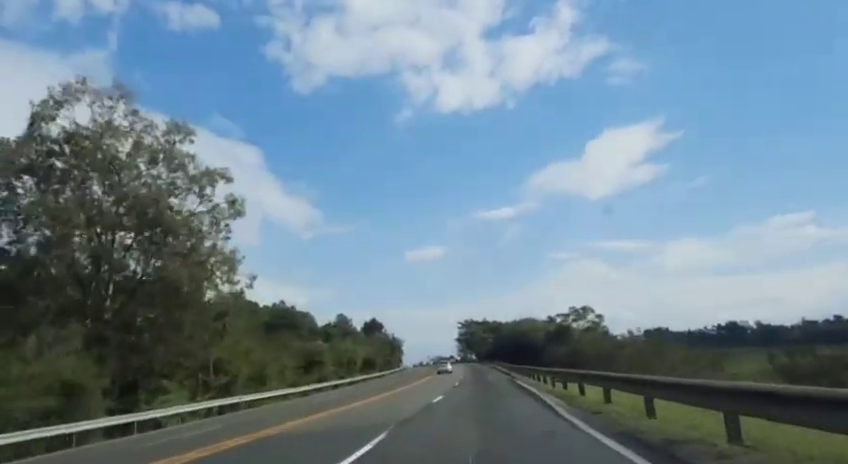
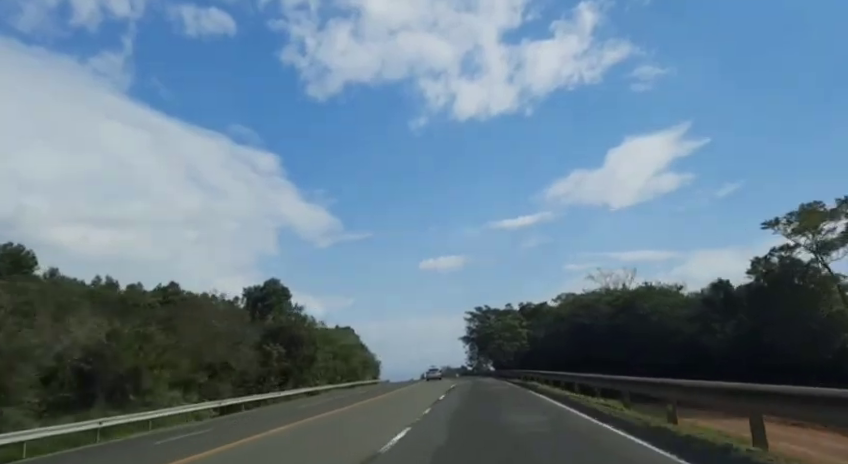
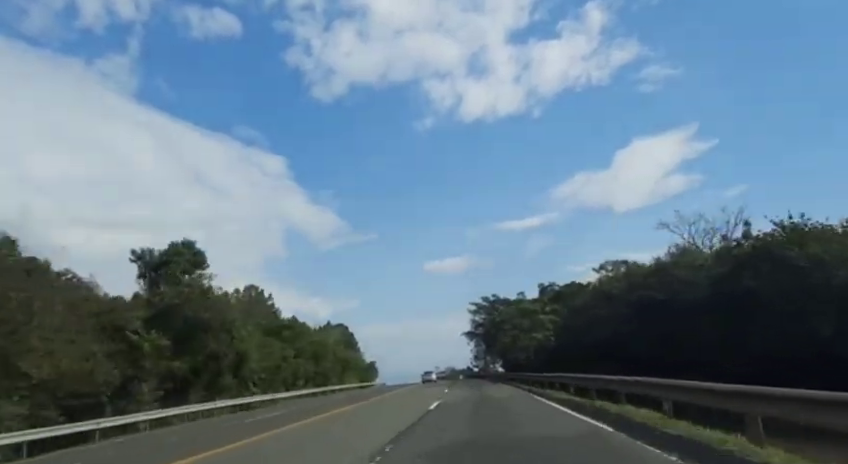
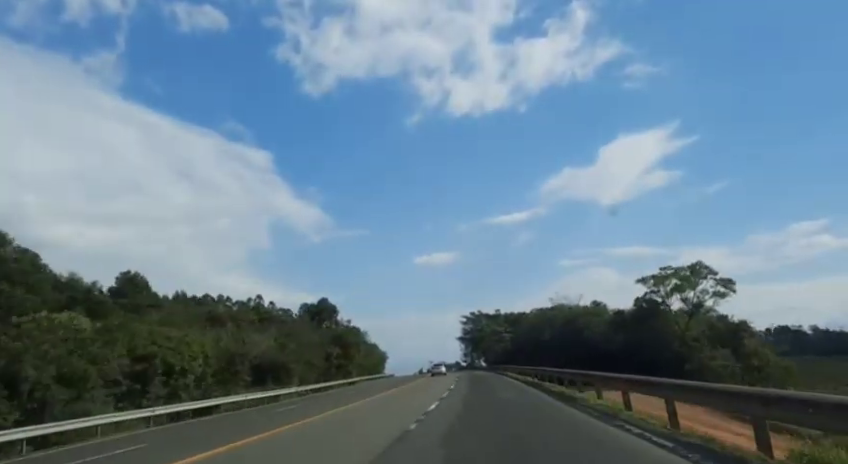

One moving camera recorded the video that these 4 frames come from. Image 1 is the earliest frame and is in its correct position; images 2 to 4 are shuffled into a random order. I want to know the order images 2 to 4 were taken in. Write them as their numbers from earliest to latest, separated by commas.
4, 2, 3
